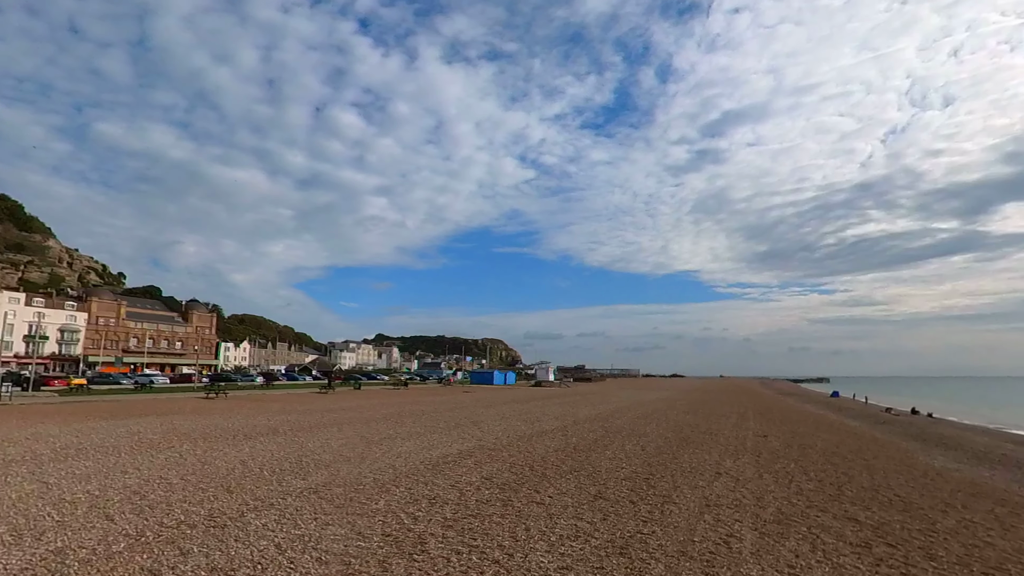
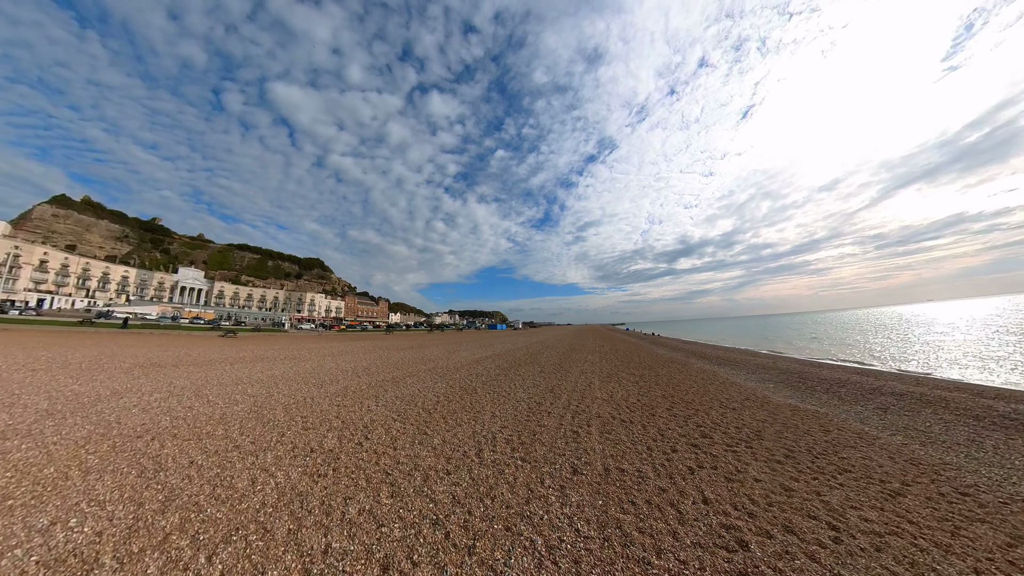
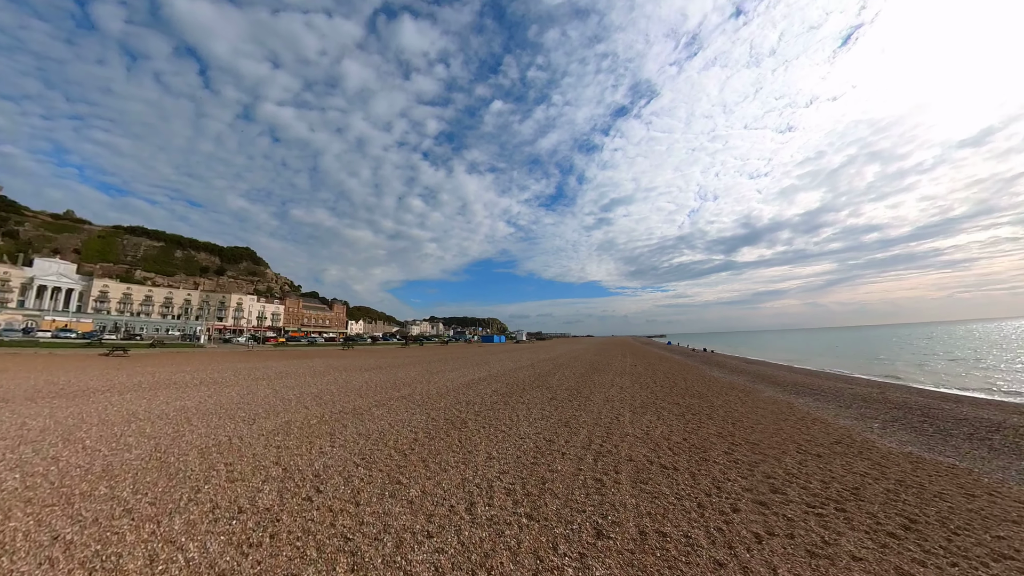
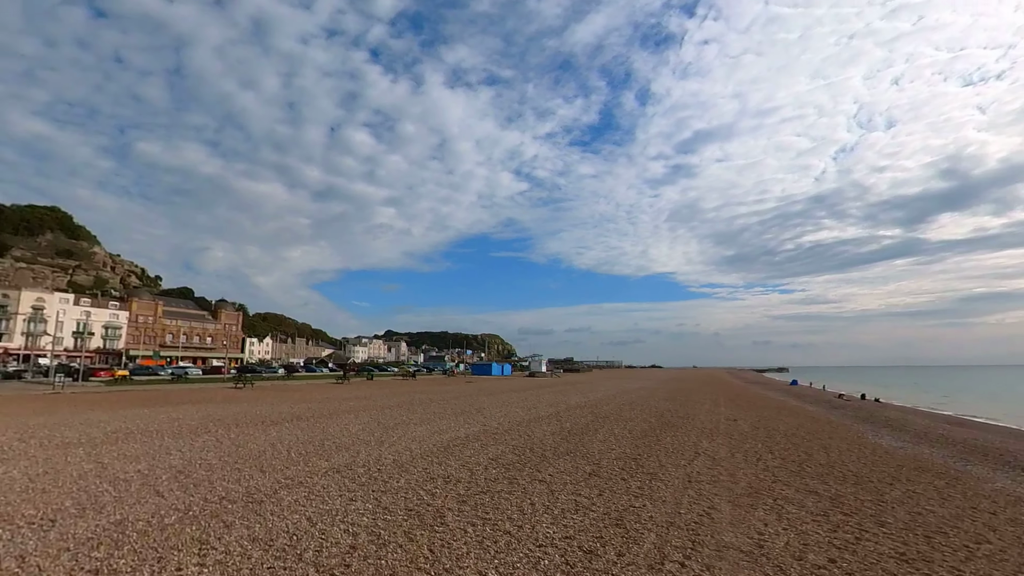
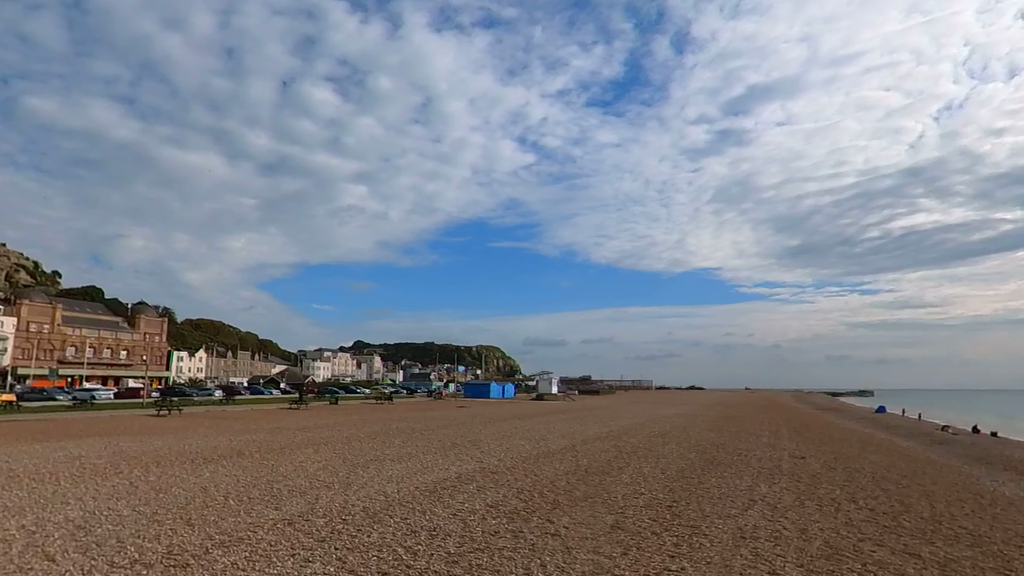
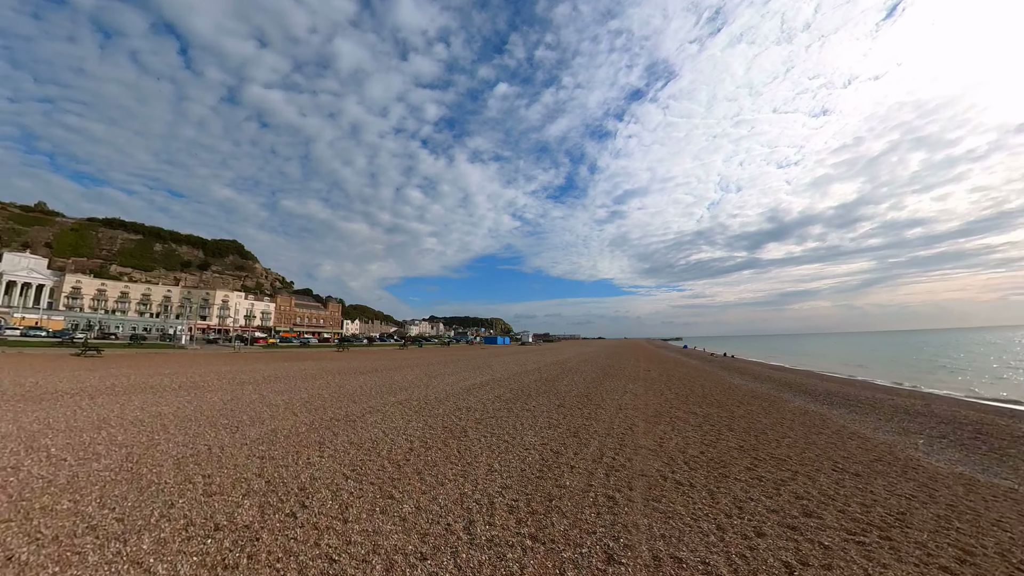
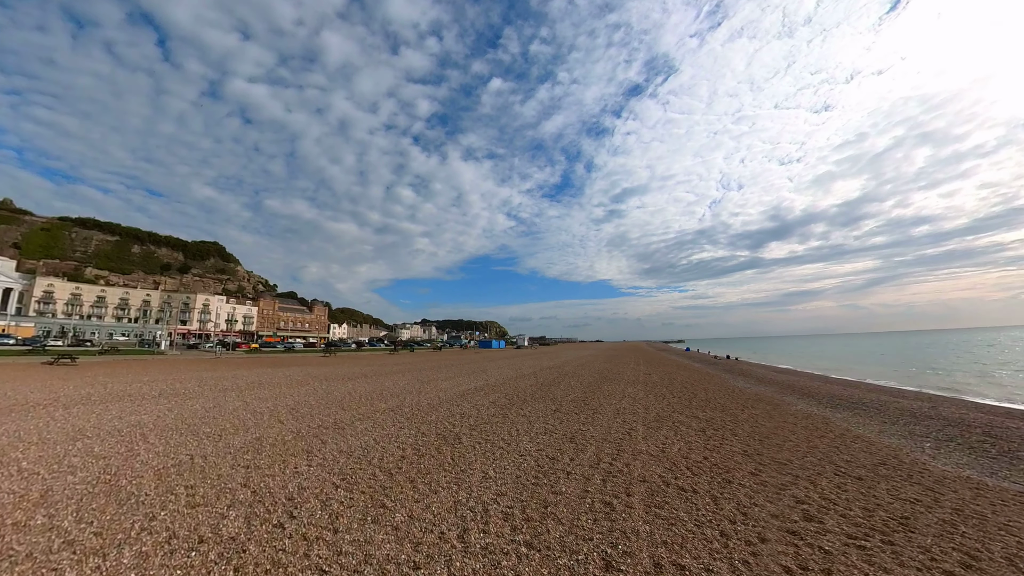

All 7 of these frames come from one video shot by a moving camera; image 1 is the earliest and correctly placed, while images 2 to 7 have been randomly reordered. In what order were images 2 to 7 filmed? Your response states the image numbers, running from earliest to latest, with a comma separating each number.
5, 4, 6, 7, 3, 2
